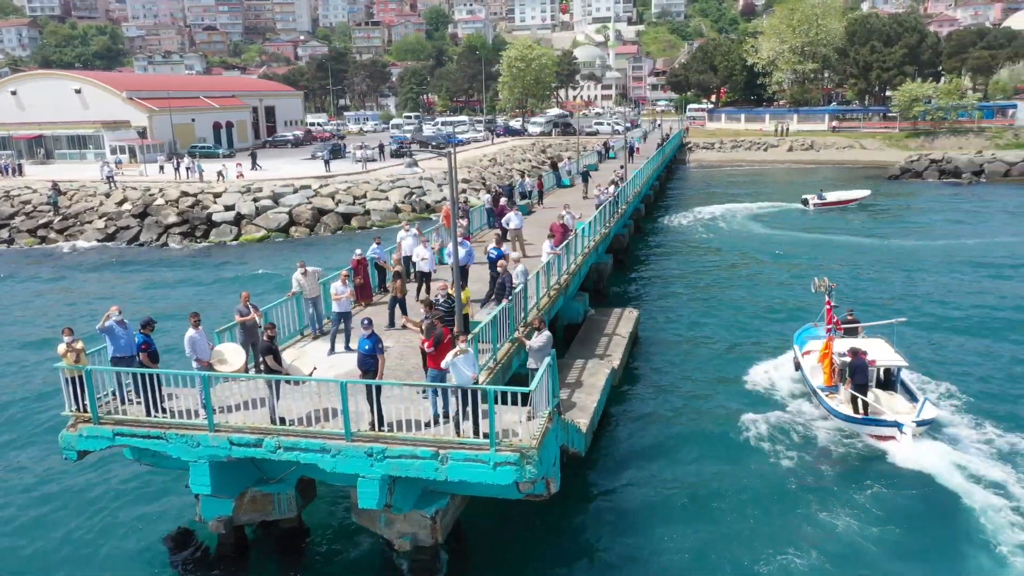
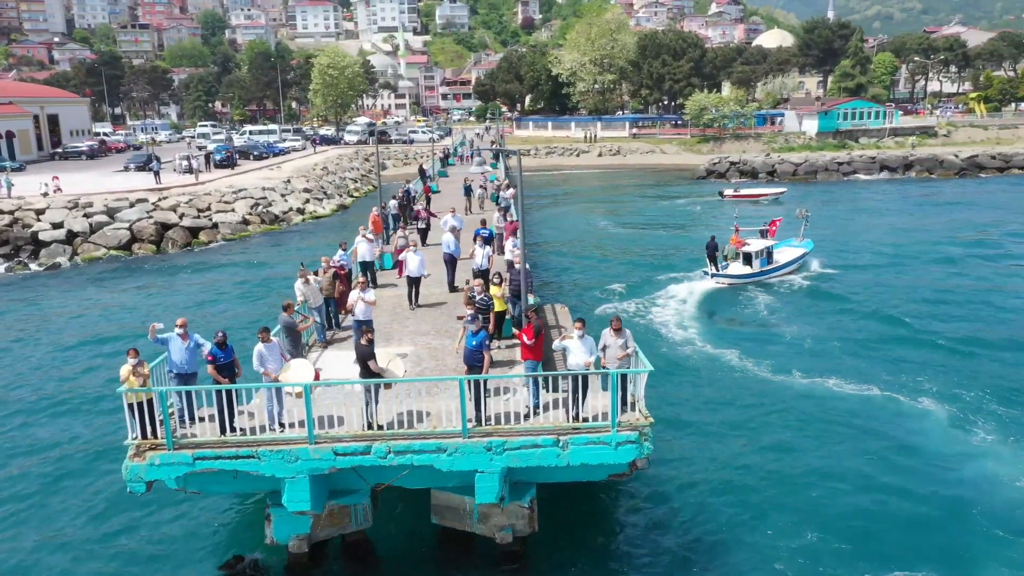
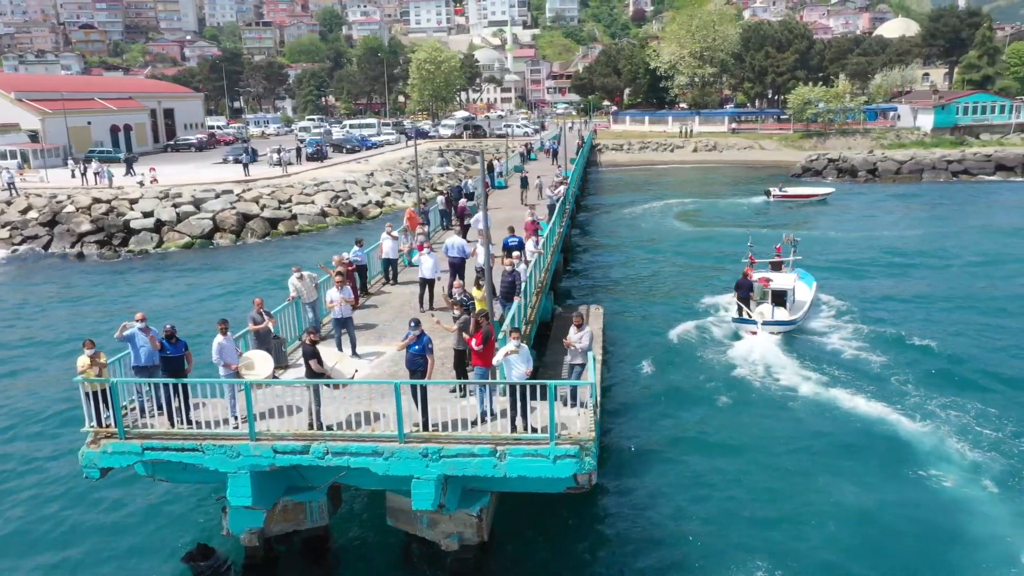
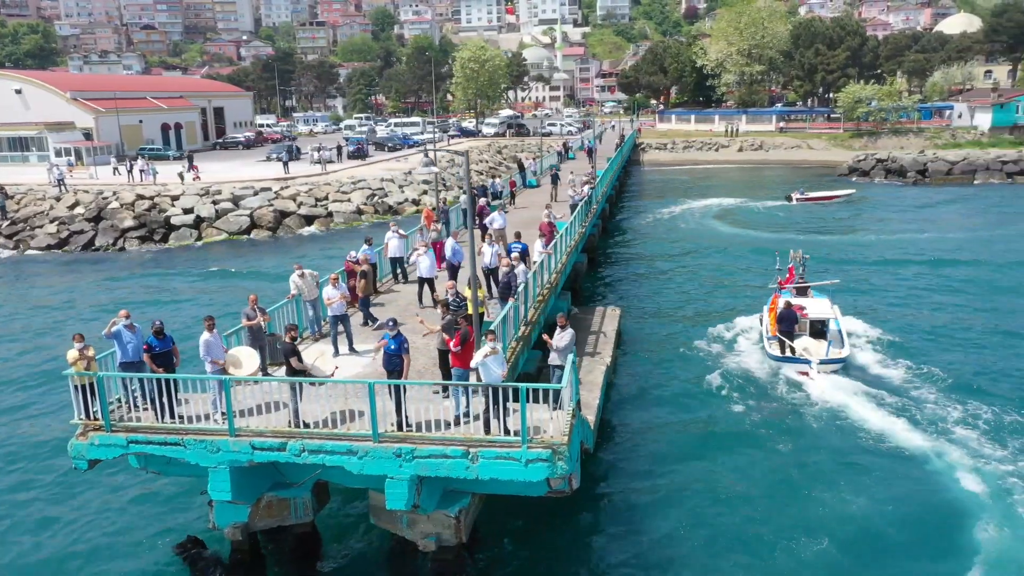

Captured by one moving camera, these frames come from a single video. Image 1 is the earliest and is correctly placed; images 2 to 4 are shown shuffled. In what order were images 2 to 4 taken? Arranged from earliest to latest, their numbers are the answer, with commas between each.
4, 3, 2
